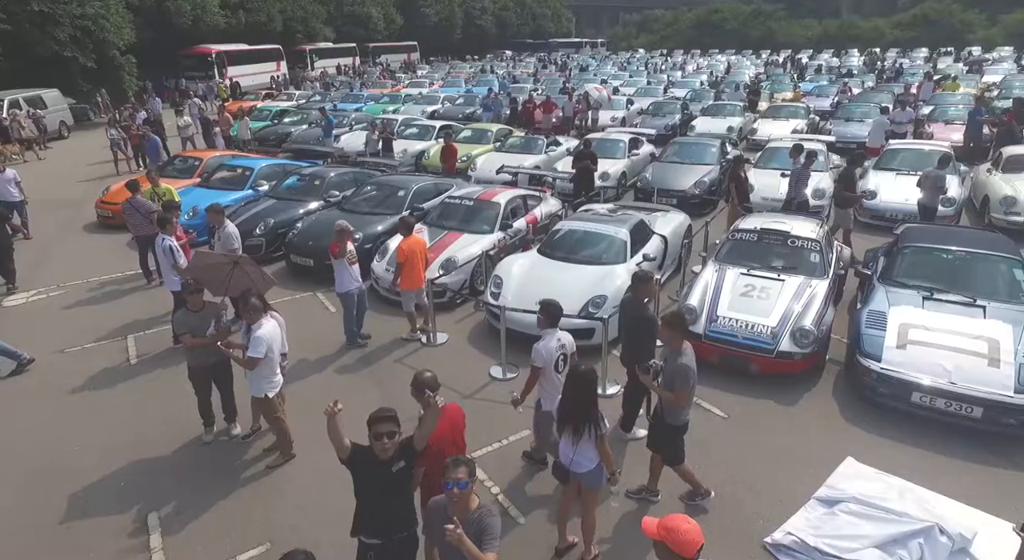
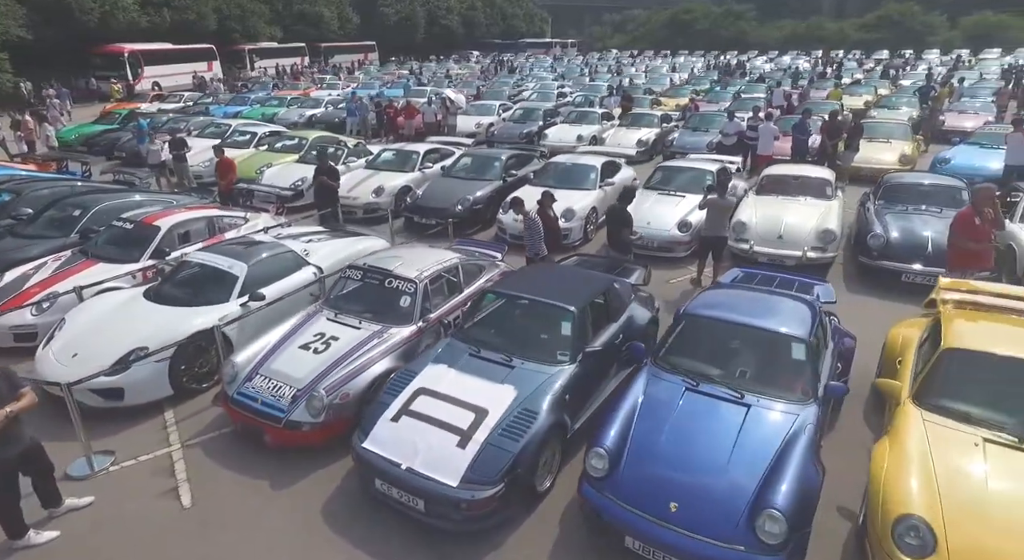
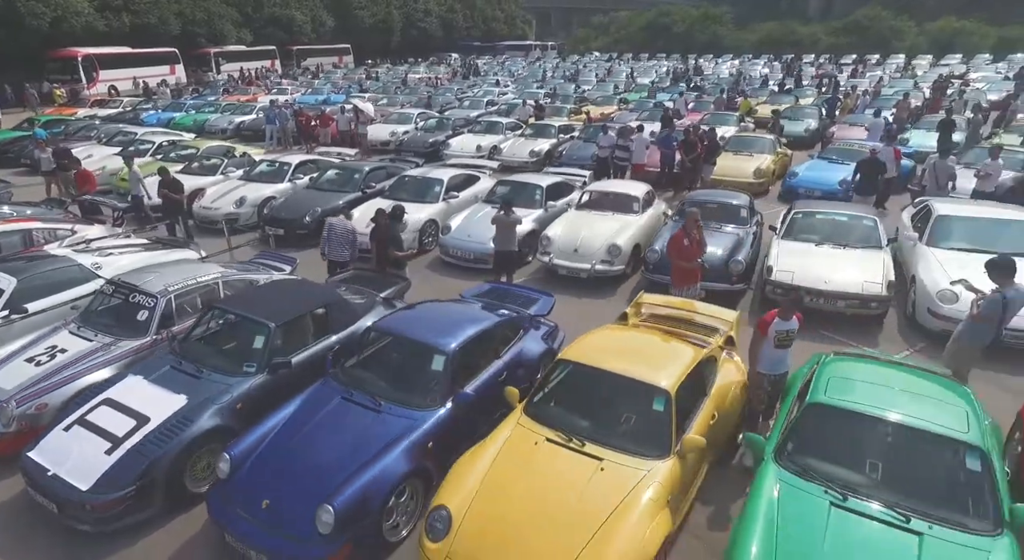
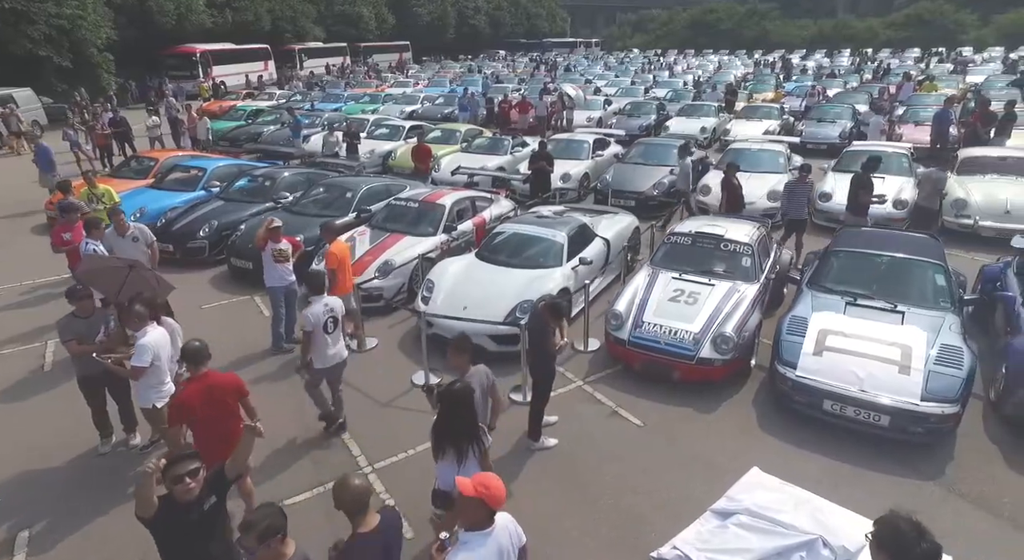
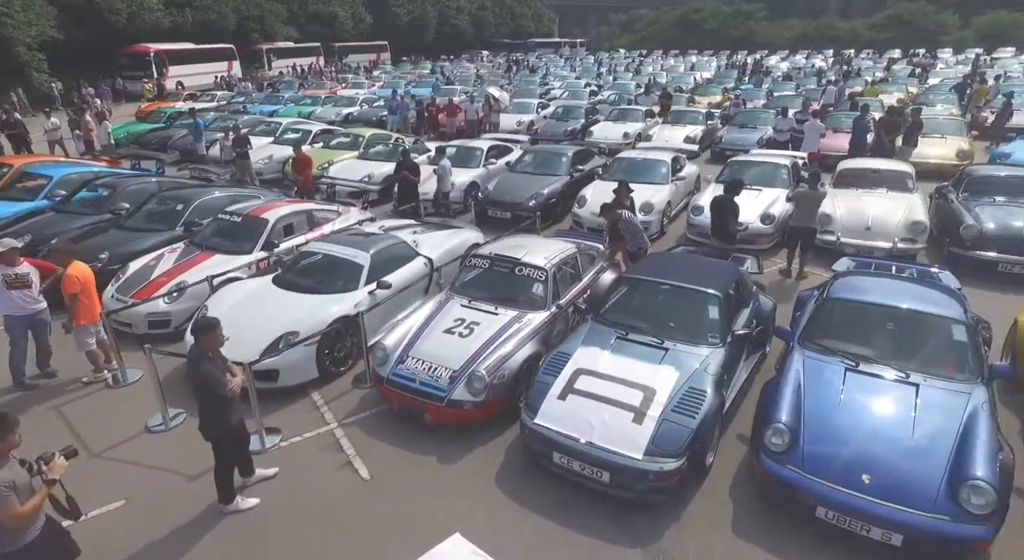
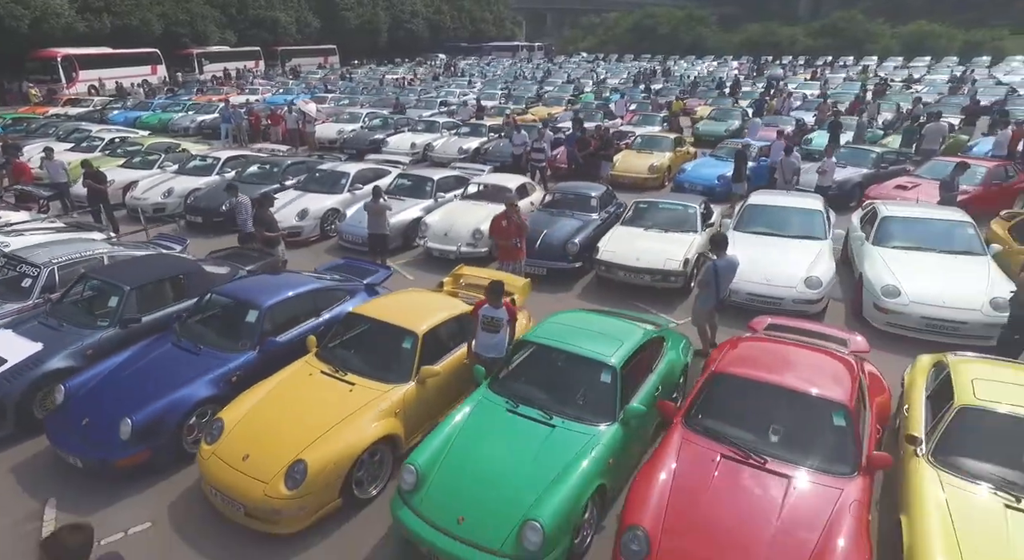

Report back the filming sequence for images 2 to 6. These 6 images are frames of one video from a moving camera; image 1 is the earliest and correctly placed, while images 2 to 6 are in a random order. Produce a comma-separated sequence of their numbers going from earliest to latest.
4, 5, 2, 3, 6
